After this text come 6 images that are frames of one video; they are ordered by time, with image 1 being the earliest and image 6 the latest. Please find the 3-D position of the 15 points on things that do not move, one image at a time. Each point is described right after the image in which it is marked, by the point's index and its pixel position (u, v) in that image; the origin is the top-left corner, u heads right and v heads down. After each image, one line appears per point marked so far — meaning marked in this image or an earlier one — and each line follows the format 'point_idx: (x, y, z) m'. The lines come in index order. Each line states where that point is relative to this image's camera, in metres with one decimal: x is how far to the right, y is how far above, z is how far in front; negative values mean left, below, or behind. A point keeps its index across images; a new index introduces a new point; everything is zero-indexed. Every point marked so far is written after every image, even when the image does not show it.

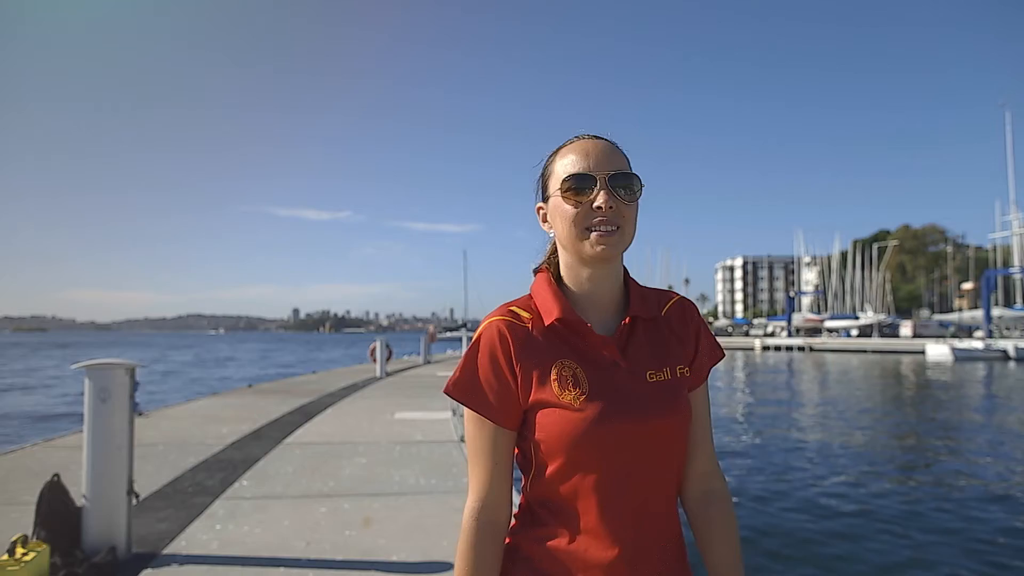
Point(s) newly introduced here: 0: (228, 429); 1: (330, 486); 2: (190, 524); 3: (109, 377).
0: (-3.9, -1.9, +9.3) m
1: (-1.6, -1.8, +6.0) m
2: (-2.3, -1.7, +4.9) m
3: (-2.6, -0.6, +4.3) m
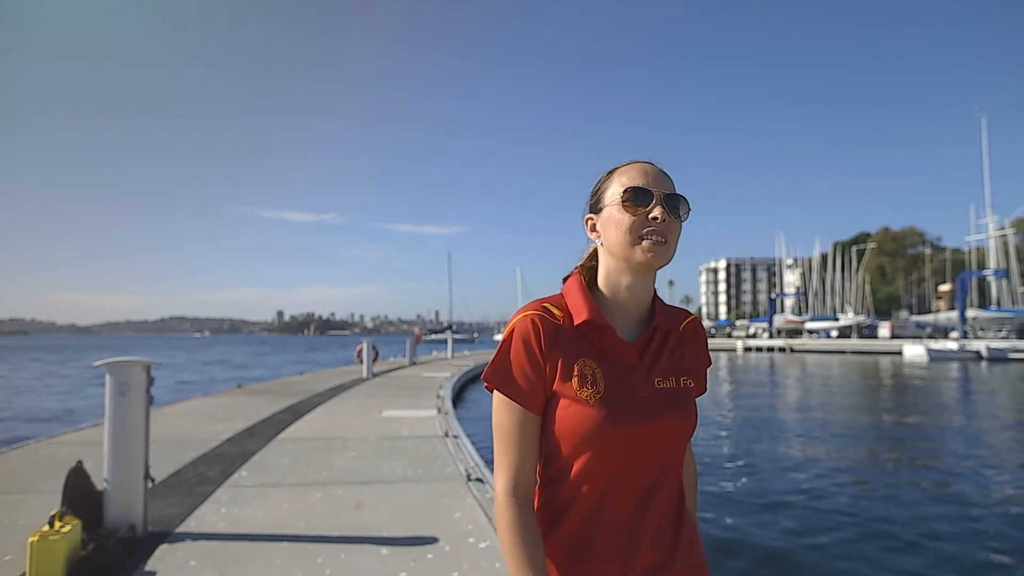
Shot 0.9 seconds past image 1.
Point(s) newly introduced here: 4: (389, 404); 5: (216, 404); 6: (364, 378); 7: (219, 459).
0: (-4.1, -2.0, +9.7) m
1: (-1.8, -1.8, +6.5) m
2: (-2.5, -1.8, +5.4) m
3: (-2.7, -0.6, +4.8) m
4: (-2.3, -2.2, +13.0) m
5: (-5.4, -2.1, +12.2) m
6: (-4.0, -2.5, +18.8) m
7: (-3.1, -1.8, +7.3) m
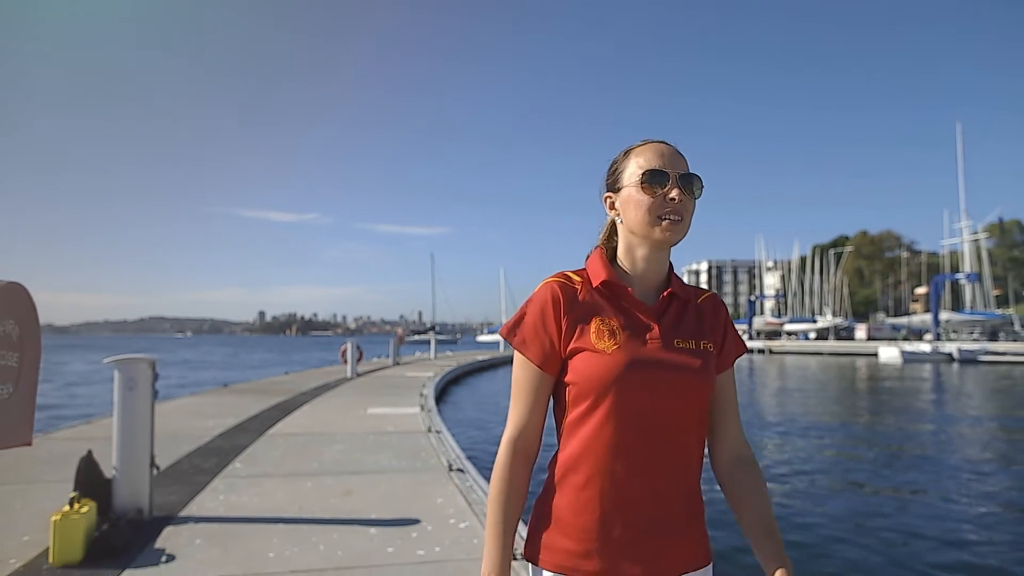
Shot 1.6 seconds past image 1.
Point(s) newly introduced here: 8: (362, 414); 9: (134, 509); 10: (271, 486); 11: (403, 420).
0: (-4.4, -2.0, +10.1) m
1: (-2.0, -1.8, +6.9) m
2: (-2.7, -1.8, +5.8) m
3: (-2.9, -0.6, +5.2) m
4: (-2.7, -2.3, +13.4) m
5: (-5.7, -2.1, +12.6) m
6: (-4.6, -2.5, +19.2) m
7: (-3.4, -1.9, +7.6) m
8: (-2.5, -2.1, +11.2) m
9: (-2.8, -1.7, +5.1) m
10: (-2.2, -1.8, +6.1) m
11: (-1.7, -2.0, +10.5) m
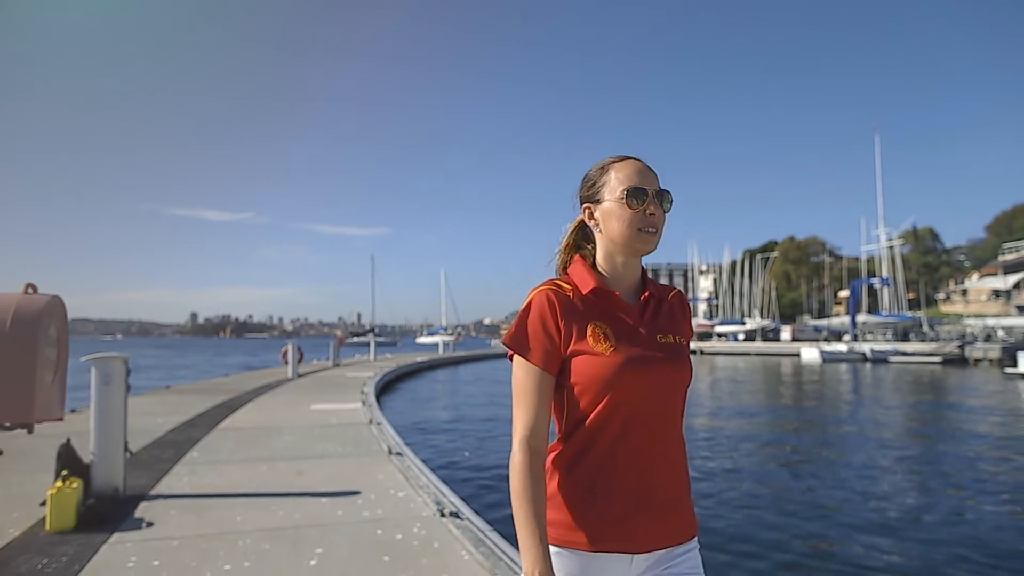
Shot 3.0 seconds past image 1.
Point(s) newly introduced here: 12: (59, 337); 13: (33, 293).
0: (-5.5, -2.1, +10.6) m
1: (-2.8, -1.9, +7.7) m
2: (-3.4, -1.8, +6.5) m
3: (-3.5, -0.7, +5.9) m
4: (-4.0, -2.3, +14.1) m
5: (-7.0, -2.2, +13.0) m
6: (-6.4, -2.6, +19.7) m
7: (-4.2, -1.9, +8.3) m
8: (-3.6, -2.2, +11.9) m
9: (-3.4, -1.7, +5.8) m
10: (-2.9, -1.9, +6.9) m
11: (-2.8, -2.1, +11.3) m
12: (-2.3, -0.2, +3.5) m
13: (-2.4, 0.0, +3.3) m
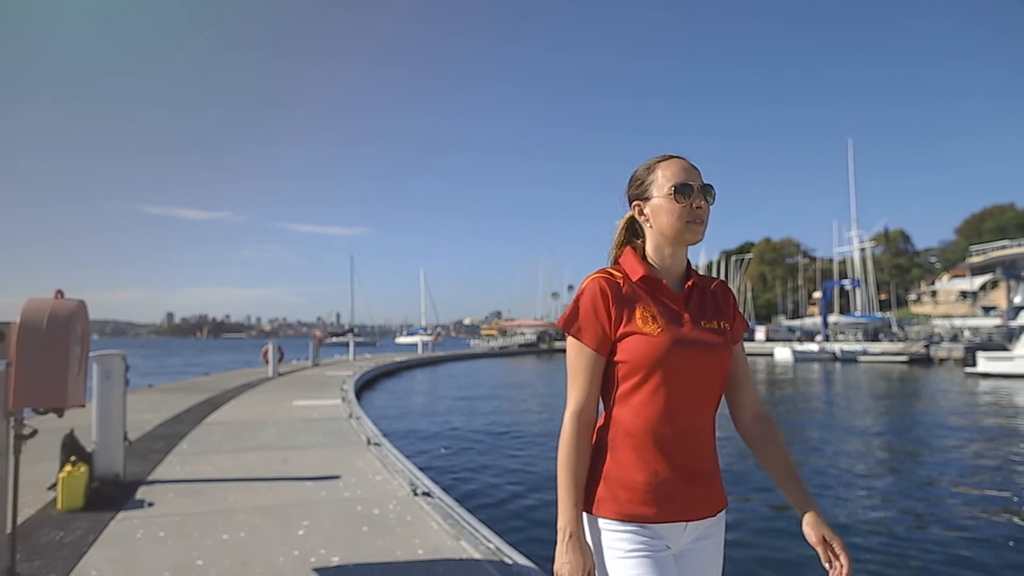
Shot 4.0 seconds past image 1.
0: (-5.9, -2.1, +11.1) m
1: (-3.2, -1.9, +8.2) m
2: (-3.7, -1.9, +7.0) m
3: (-3.8, -0.7, +6.5) m
4: (-4.6, -2.4, +14.6) m
5: (-7.5, -2.2, +13.4) m
6: (-7.1, -2.7, +20.1) m
7: (-4.6, -2.0, +8.8) m
8: (-4.1, -2.2, +12.4) m
9: (-3.7, -1.7, +6.3) m
10: (-3.2, -1.9, +7.5) m
11: (-3.2, -2.1, +11.8) m
12: (-2.6, -0.3, +4.0) m
13: (-2.6, -0.1, +3.9) m
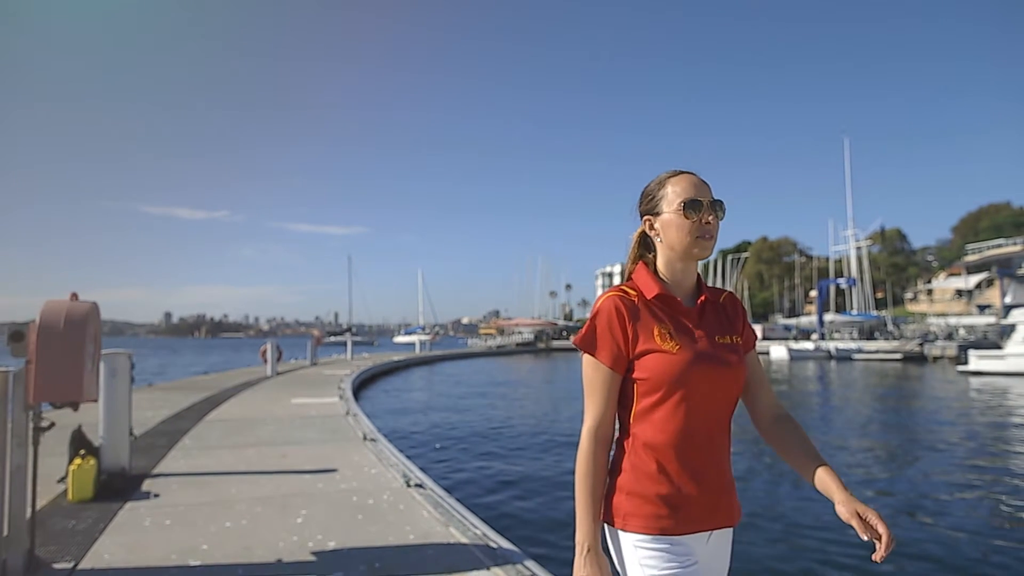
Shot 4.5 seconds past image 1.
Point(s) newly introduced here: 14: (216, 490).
0: (-6.1, -2.1, +11.4) m
1: (-3.3, -1.9, +8.5) m
2: (-3.8, -1.9, +7.3) m
3: (-3.9, -0.7, +6.7) m
4: (-4.7, -2.4, +14.9) m
5: (-7.6, -2.2, +13.7) m
6: (-7.3, -2.7, +20.4) m
7: (-4.7, -2.0, +9.1) m
8: (-4.2, -2.2, +12.7) m
9: (-3.9, -1.8, +6.6) m
10: (-3.3, -1.9, +7.7) m
11: (-3.4, -2.2, +12.1) m
12: (-2.7, -0.3, +4.3) m
13: (-2.7, -0.1, +4.2) m
14: (-2.7, -1.8, +6.1) m
